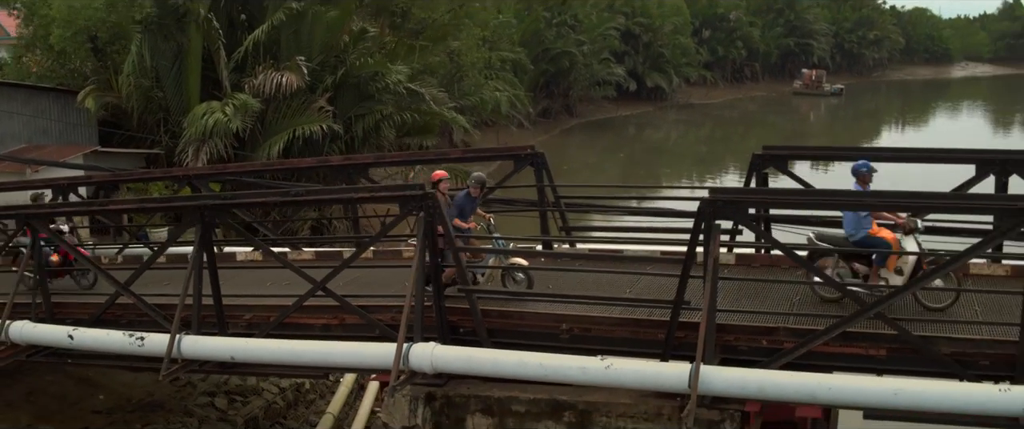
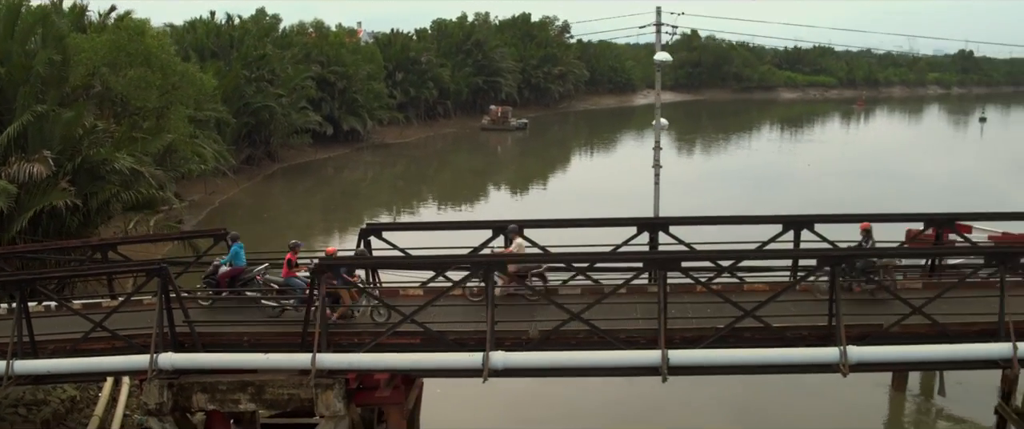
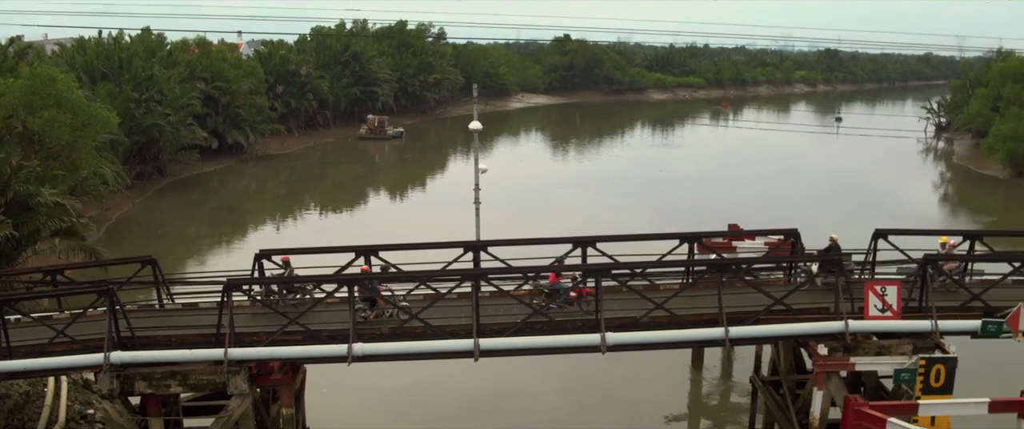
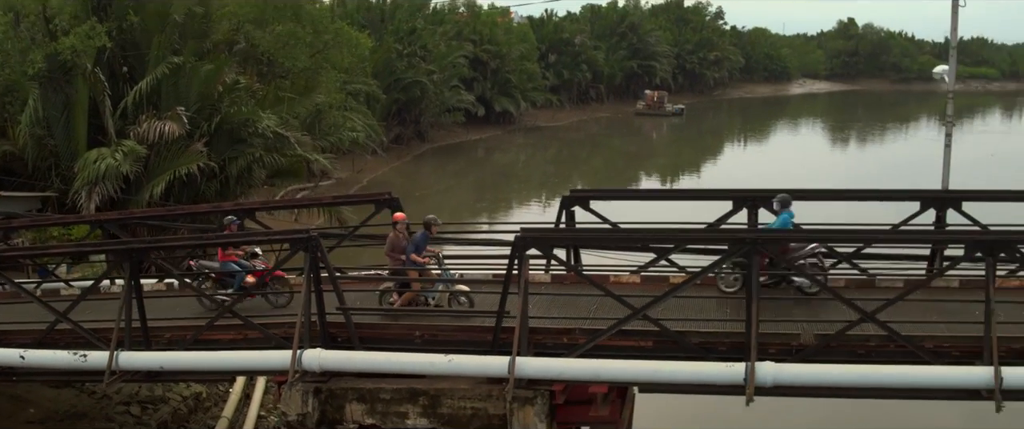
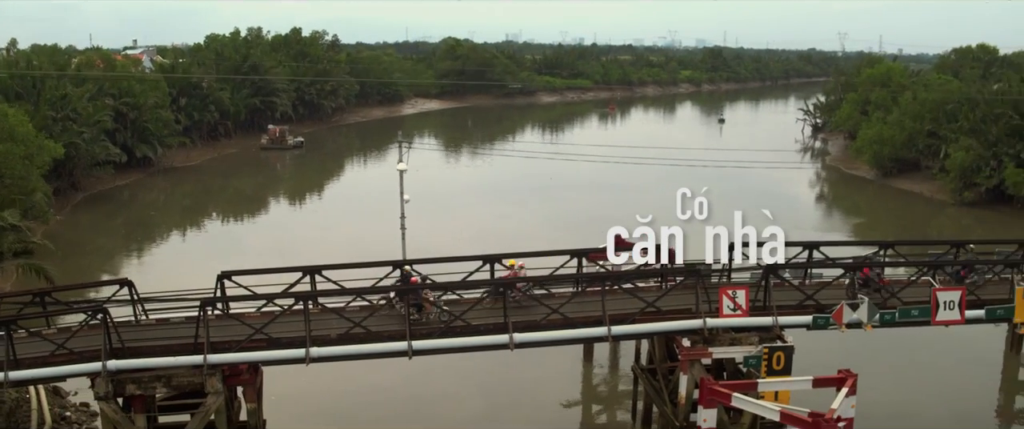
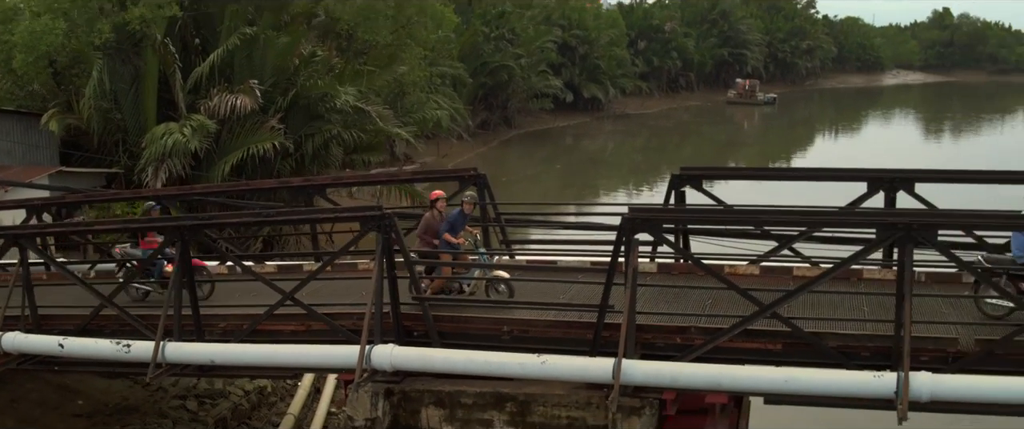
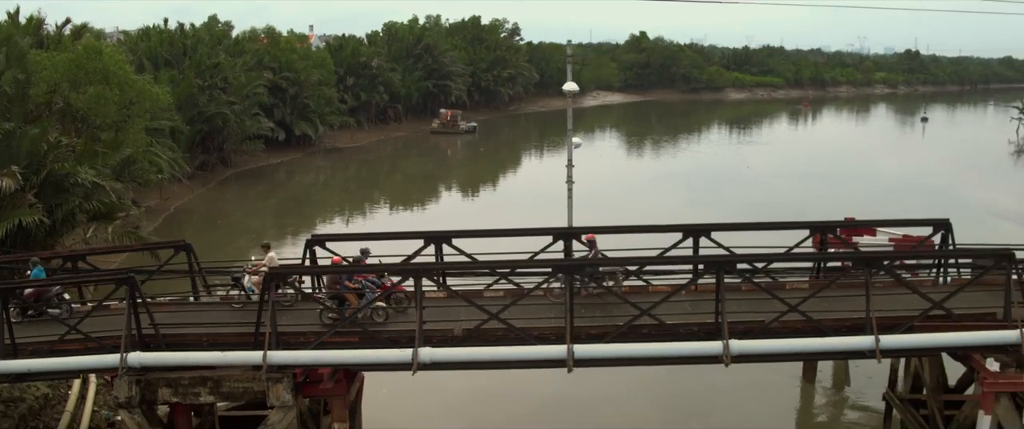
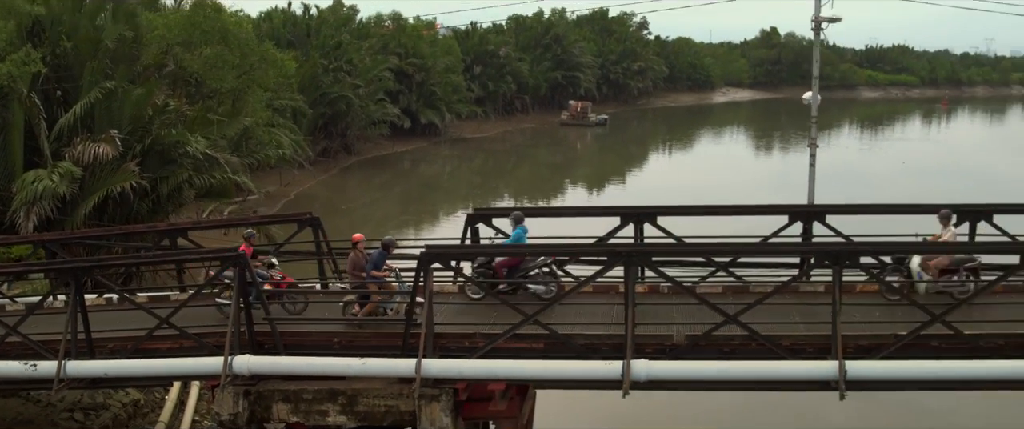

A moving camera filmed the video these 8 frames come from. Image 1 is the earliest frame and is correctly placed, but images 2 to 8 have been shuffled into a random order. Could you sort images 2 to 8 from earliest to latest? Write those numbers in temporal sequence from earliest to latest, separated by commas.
6, 4, 8, 2, 7, 3, 5
